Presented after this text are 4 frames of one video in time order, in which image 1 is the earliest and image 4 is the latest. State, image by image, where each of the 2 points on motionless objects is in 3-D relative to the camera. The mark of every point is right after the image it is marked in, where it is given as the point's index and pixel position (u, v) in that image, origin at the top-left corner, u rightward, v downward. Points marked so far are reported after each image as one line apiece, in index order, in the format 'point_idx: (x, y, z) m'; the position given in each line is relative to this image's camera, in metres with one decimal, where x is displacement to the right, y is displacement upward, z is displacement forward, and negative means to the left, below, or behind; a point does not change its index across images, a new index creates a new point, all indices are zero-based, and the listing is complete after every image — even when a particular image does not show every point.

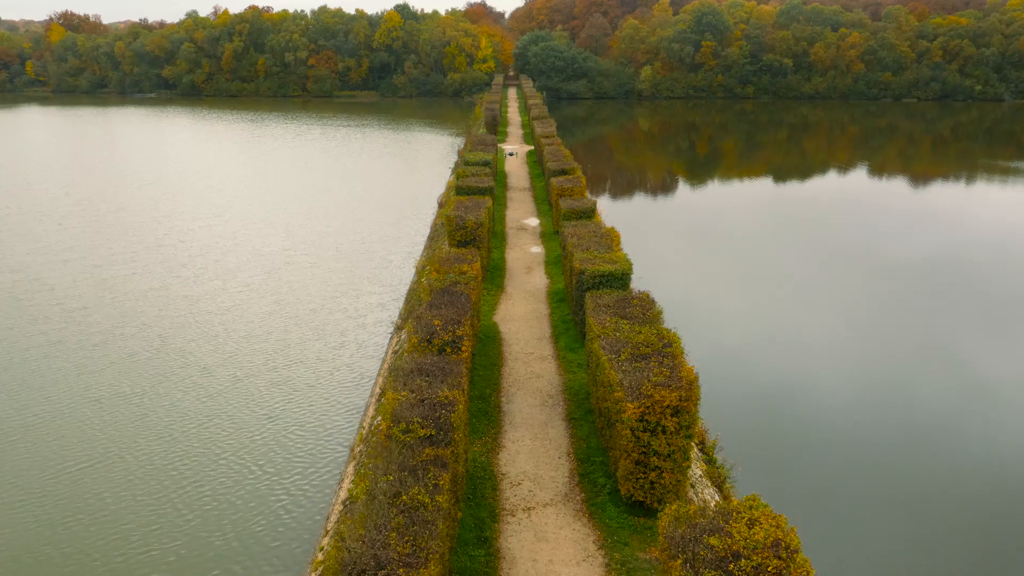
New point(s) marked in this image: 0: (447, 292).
0: (-1.2, -0.1, +12.2) m
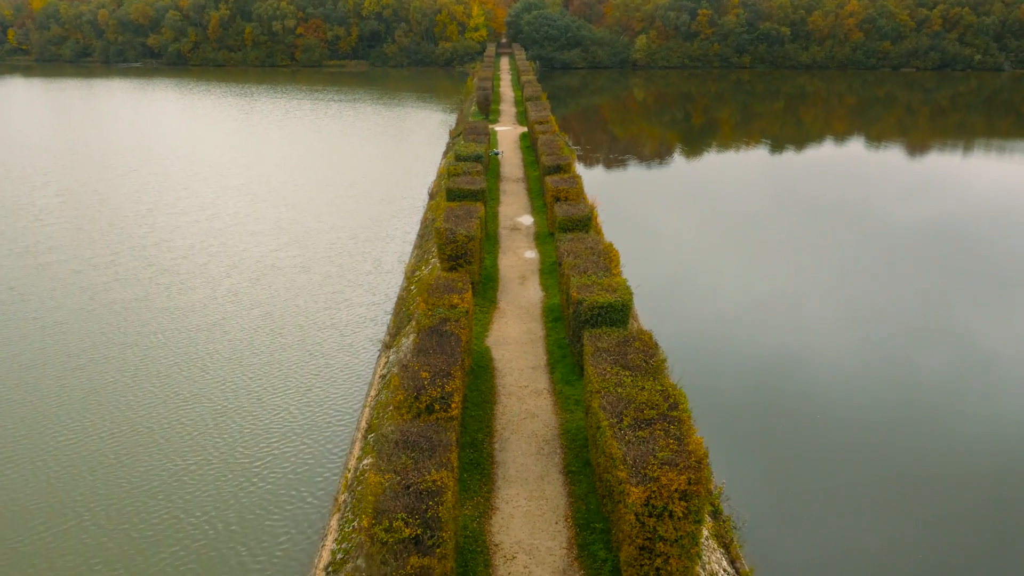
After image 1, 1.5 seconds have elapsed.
0: (-1.3, -0.7, +11.5) m
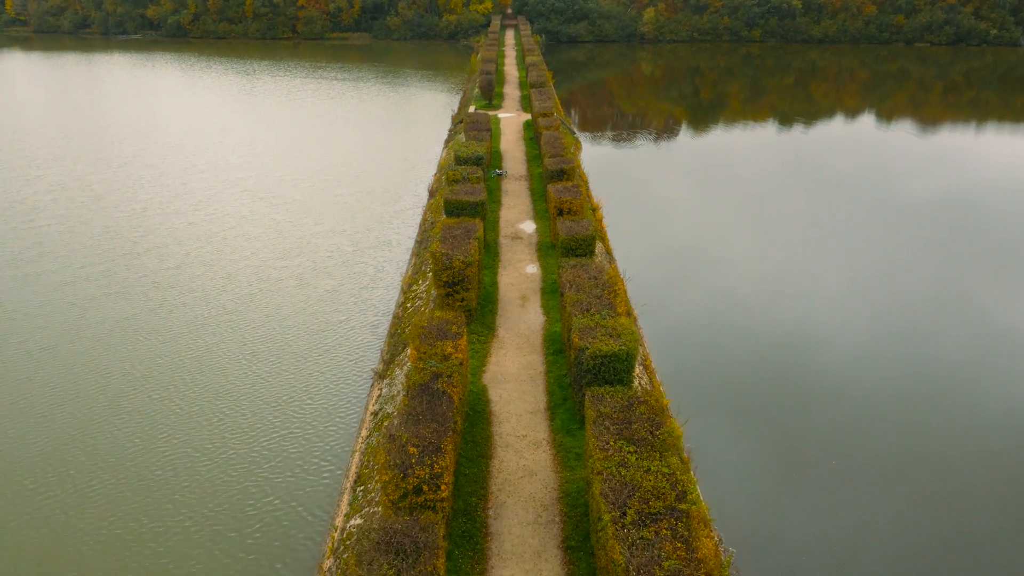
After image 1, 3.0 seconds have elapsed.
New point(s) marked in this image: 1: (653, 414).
0: (-1.3, -1.6, +10.8) m
1: (+2.0, -1.8, +10.1) m
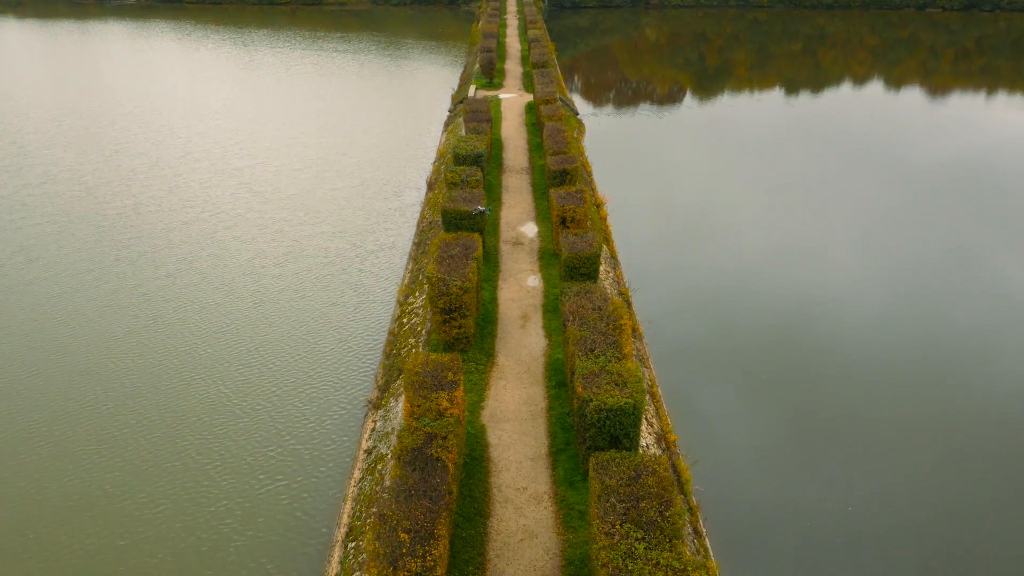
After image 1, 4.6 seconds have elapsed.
0: (-1.3, -2.4, +10.1) m
1: (+2.0, -2.7, +9.4) m
